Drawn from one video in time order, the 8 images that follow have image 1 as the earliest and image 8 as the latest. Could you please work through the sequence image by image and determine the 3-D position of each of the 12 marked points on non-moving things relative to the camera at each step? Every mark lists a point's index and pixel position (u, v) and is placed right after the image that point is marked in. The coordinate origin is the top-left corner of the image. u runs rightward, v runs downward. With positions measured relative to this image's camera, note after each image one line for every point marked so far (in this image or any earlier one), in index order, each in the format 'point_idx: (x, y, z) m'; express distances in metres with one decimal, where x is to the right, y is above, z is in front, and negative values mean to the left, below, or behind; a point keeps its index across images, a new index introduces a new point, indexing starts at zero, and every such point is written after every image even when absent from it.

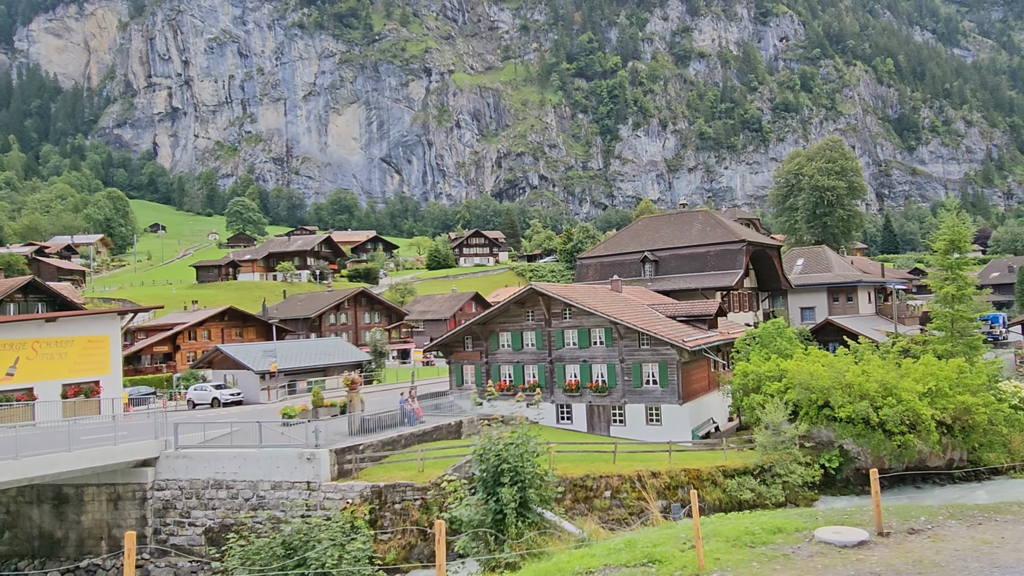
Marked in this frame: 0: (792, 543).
0: (+4.0, -3.4, +9.6) m
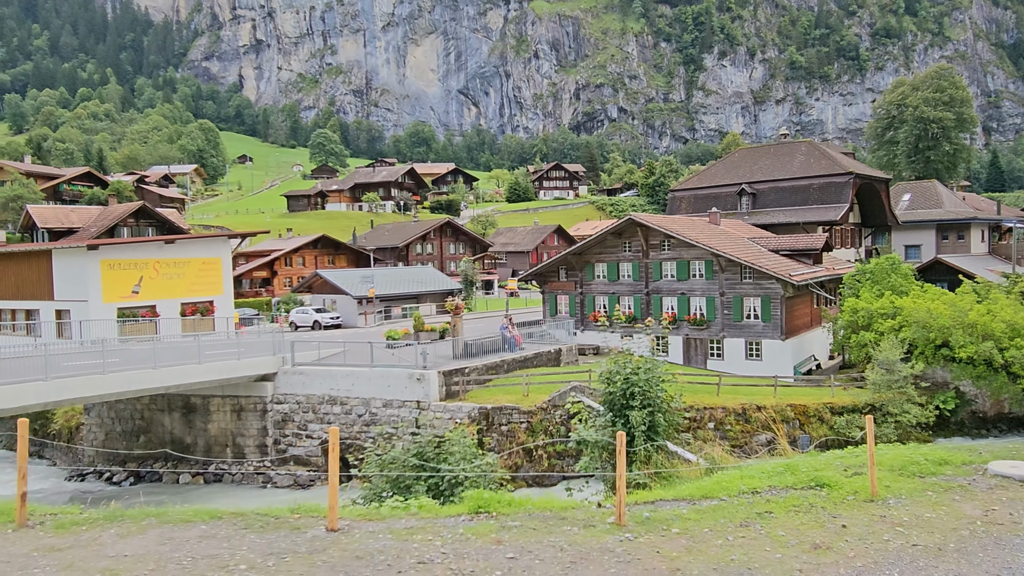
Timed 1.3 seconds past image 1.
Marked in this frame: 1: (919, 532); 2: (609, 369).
0: (+5.9, -2.4, +9.3) m
1: (+4.2, -2.5, +7.3) m
2: (+1.8, -1.6, +14.2) m
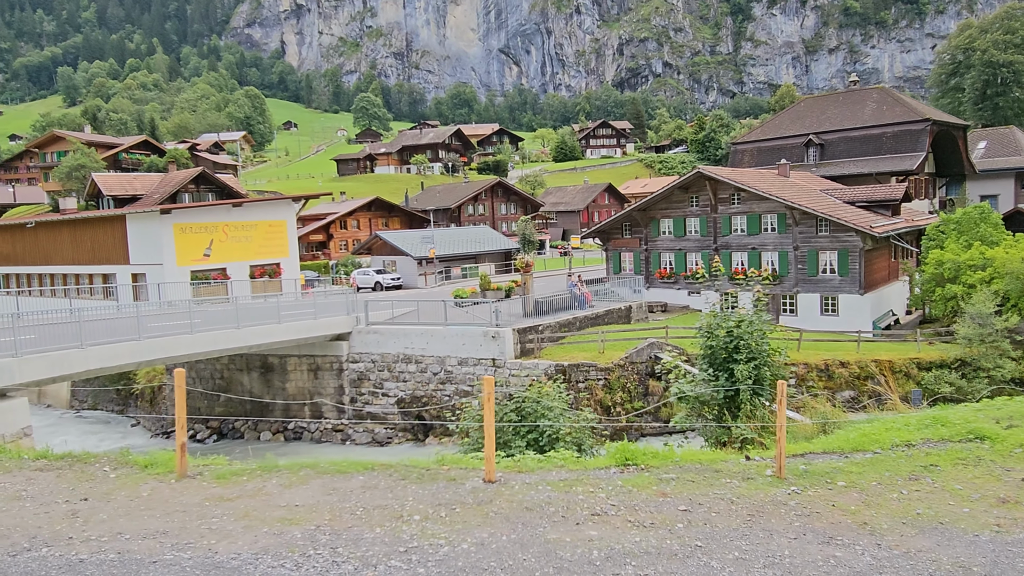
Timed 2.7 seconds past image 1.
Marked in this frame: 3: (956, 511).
0: (+7.5, -1.7, +8.7) m
1: (+5.6, -1.9, +6.8) m
2: (+3.7, -0.6, +13.8) m
3: (+3.8, -1.9, +6.3) m
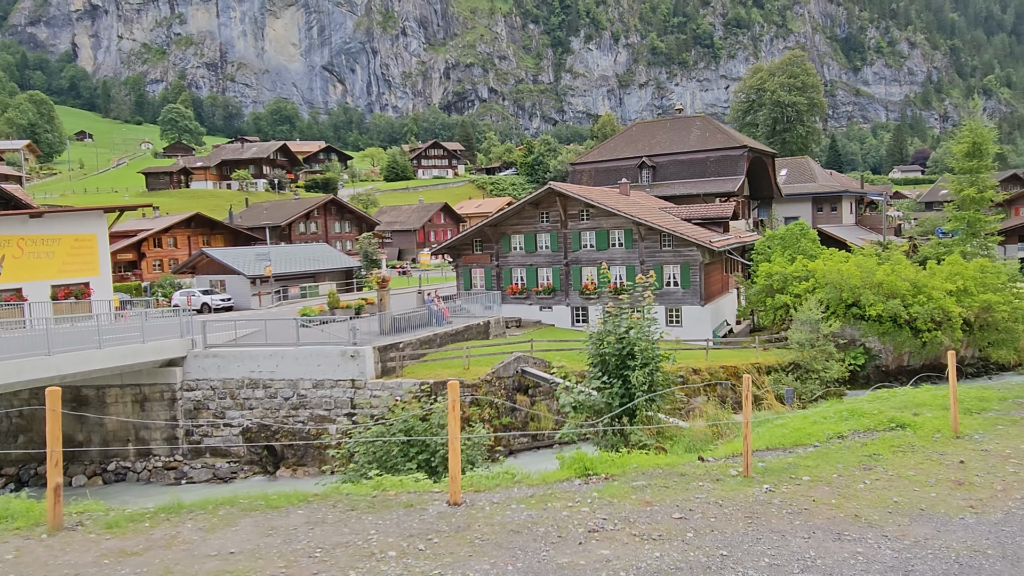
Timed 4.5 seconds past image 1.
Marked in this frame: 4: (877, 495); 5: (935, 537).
0: (+6.6, -1.6, +9.5) m
1: (+5.2, -1.7, +7.2) m
2: (+1.6, -0.8, +13.6) m
3: (+3.5, -1.8, +6.3) m
4: (+3.2, -1.8, +6.4) m
5: (+3.3, -1.9, +5.6) m
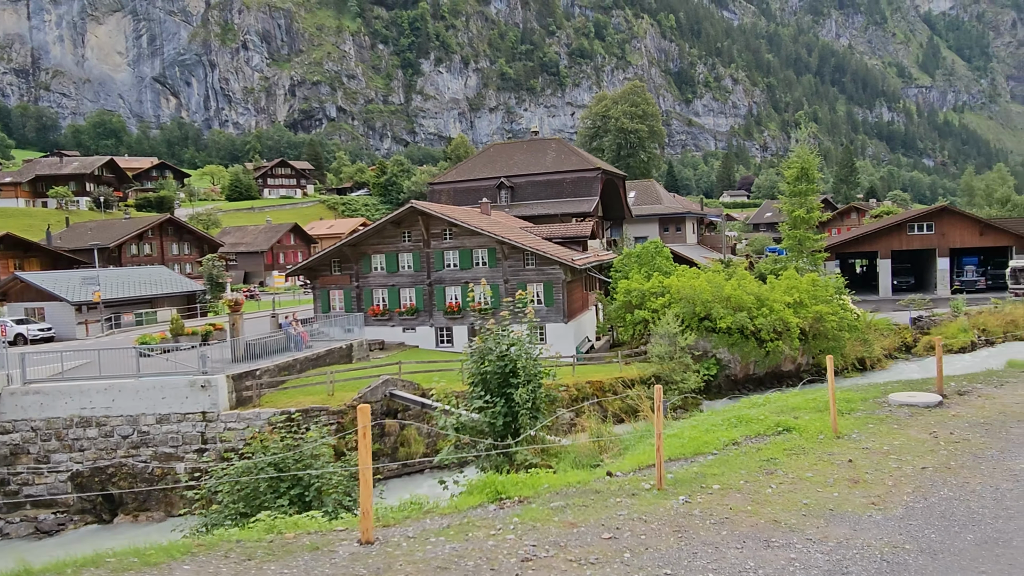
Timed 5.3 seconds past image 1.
0: (+5.1, -1.7, +10.2) m
1: (+4.2, -1.8, +7.7) m
2: (-0.6, -1.1, +13.2) m
3: (+2.8, -1.8, +6.4) m
4: (+2.4, -1.8, +6.5) m
5: (+2.7, -1.9, +5.8) m
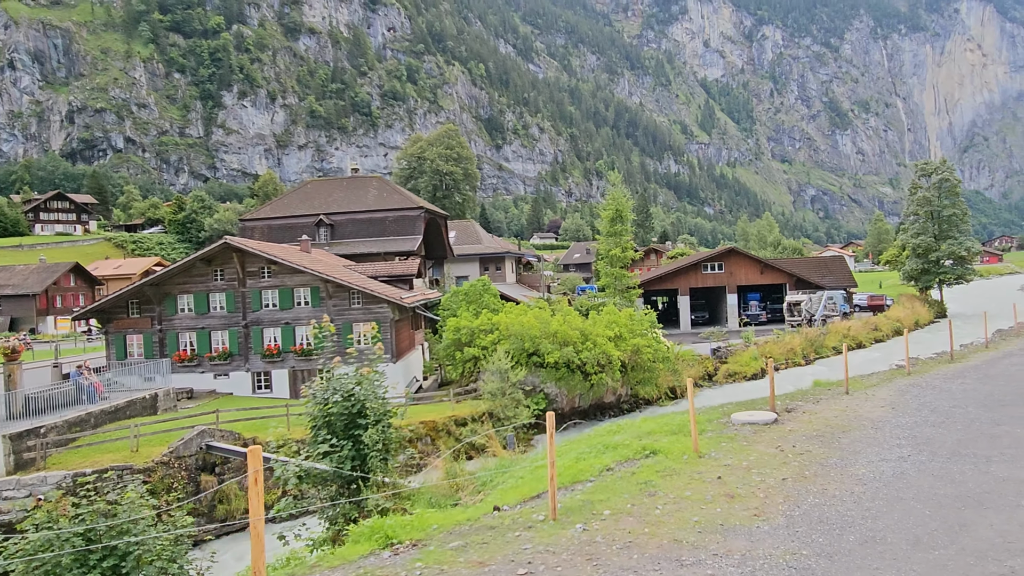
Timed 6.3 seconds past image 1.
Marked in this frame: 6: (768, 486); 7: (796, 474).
0: (+3.1, -2.1, +10.9) m
1: (+2.9, -2.0, +8.2) m
2: (-3.2, -1.7, +12.4) m
3: (+1.8, -2.0, +6.6) m
4: (+1.4, -2.0, +6.5) m
5: (+1.9, -2.1, +5.9) m
6: (+2.6, -2.0, +7.5) m
7: (+3.0, -2.0, +8.0) m
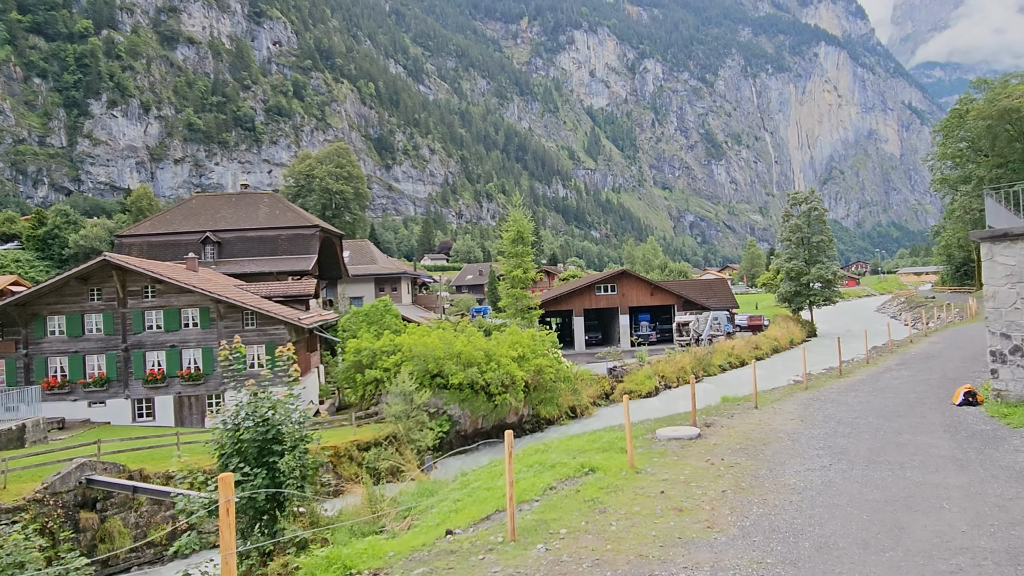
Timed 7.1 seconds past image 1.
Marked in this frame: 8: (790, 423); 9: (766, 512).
0: (+2.0, -2.4, +11.1) m
1: (+2.2, -2.2, +8.4) m
2: (-4.4, -2.0, +11.6) m
3: (+1.4, -2.2, +6.7) m
4: (+1.1, -2.2, +6.6) m
5: (+1.6, -2.2, +6.0) m
6: (+2.0, -2.2, +7.7) m
7: (+2.4, -2.2, +8.2) m
8: (+4.8, -2.3, +12.6) m
9: (+2.5, -2.2, +7.4) m
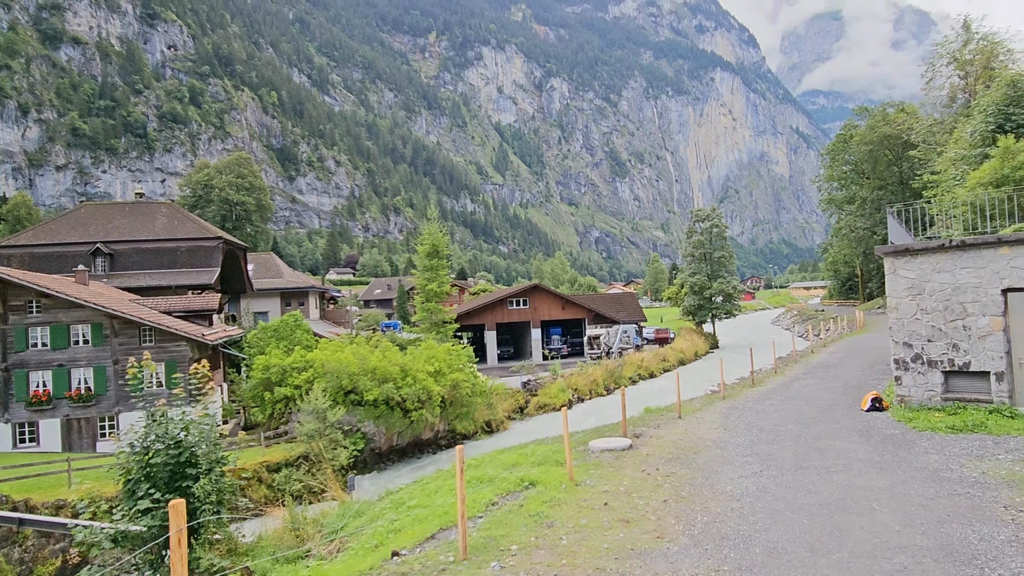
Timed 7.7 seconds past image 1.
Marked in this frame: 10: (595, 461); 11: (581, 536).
0: (+1.0, -2.6, +11.1) m
1: (+1.5, -2.4, +8.5) m
2: (-5.4, -2.2, +10.9) m
3: (+1.0, -2.3, +6.7) m
4: (+0.6, -2.3, +6.5) m
5: (+1.2, -2.3, +6.1) m
6: (+1.4, -2.3, +7.7) m
7: (+1.7, -2.4, +8.3) m
8: (+3.5, -2.5, +13.0) m
9: (+2.0, -2.4, +7.5) m
10: (+1.1, -2.4, +10.3) m
11: (+0.6, -2.3, +6.8) m
